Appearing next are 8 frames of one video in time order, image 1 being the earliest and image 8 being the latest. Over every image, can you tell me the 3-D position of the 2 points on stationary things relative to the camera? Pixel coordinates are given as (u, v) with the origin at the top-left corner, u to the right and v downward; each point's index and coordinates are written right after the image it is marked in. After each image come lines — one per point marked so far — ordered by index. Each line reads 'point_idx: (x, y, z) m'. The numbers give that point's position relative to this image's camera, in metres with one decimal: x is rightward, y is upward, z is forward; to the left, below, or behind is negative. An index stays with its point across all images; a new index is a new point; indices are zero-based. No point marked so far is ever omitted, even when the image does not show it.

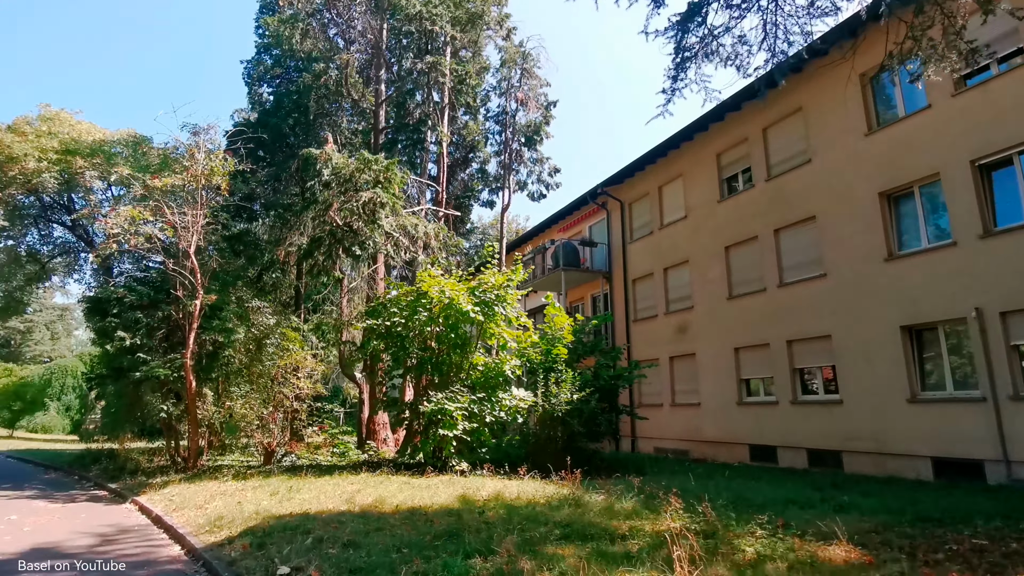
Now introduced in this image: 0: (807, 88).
0: (+8.9, +6.0, +17.2) m
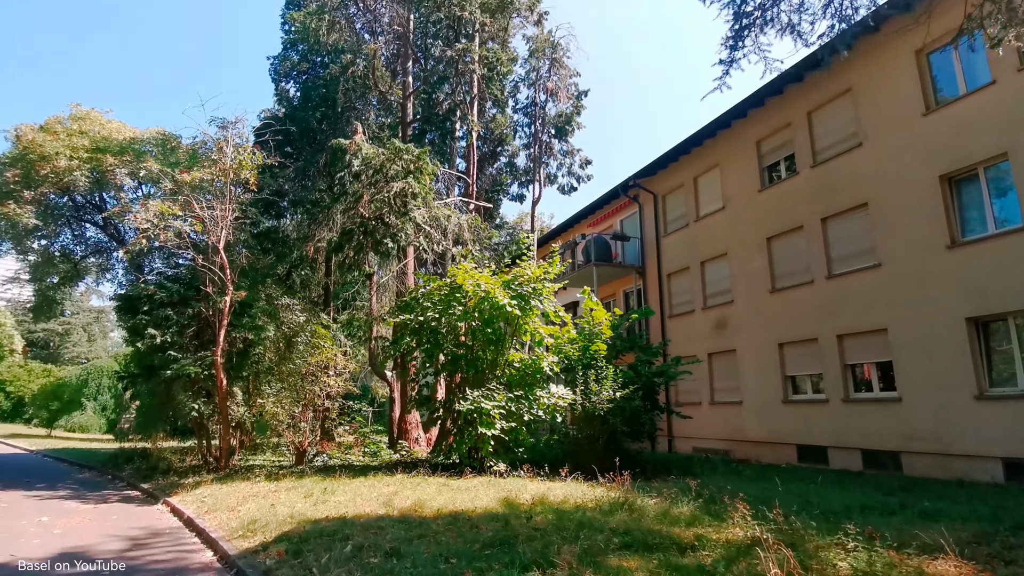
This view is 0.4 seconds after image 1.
0: (+9.8, +6.3, +16.3) m
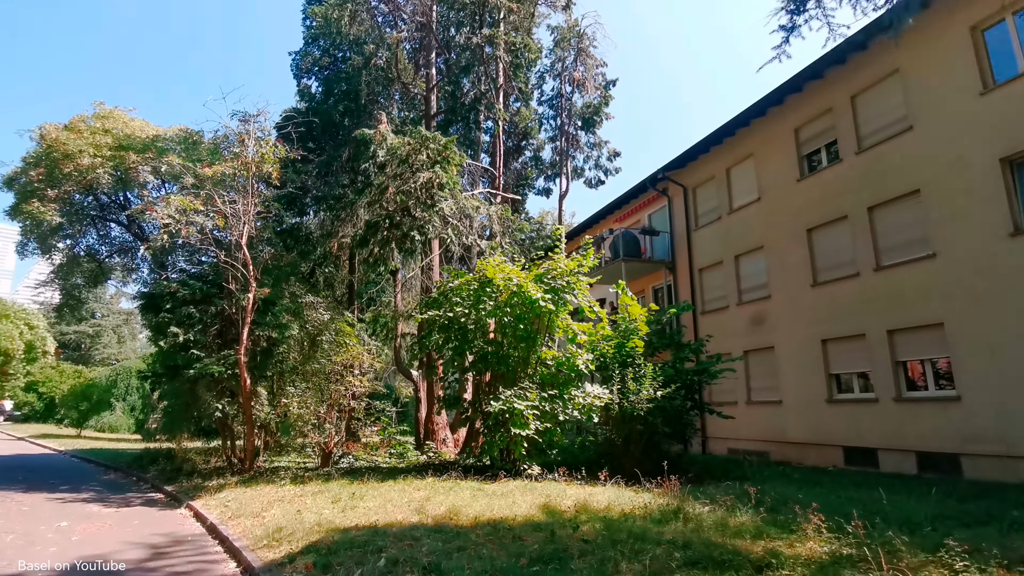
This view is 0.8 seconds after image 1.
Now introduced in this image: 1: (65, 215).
0: (+10.6, +6.5, +15.3) m
1: (-12.5, +2.0, +15.9) m
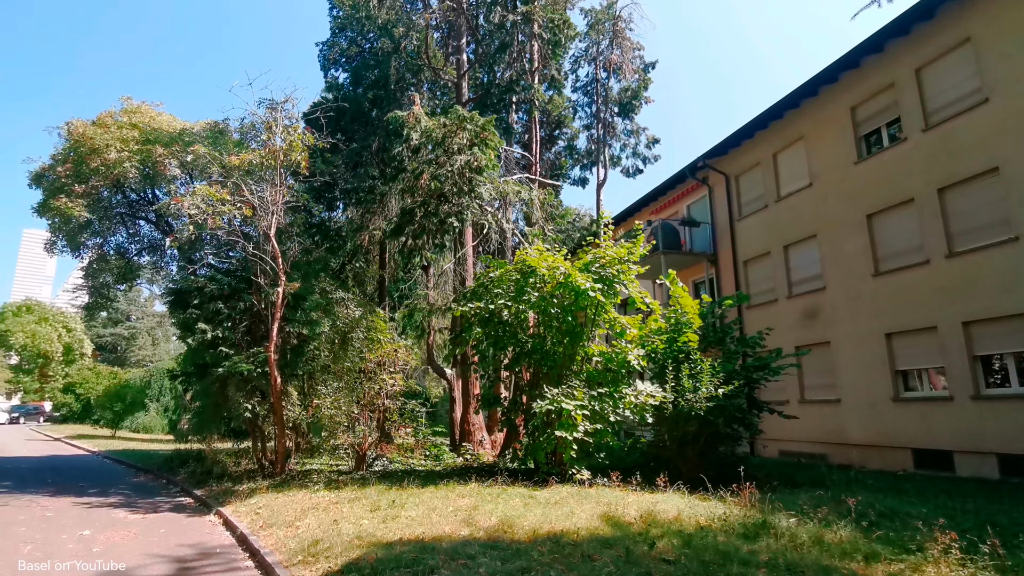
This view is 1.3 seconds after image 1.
0: (+11.5, +6.8, +14.0) m
1: (-11.5, +2.1, +15.6) m
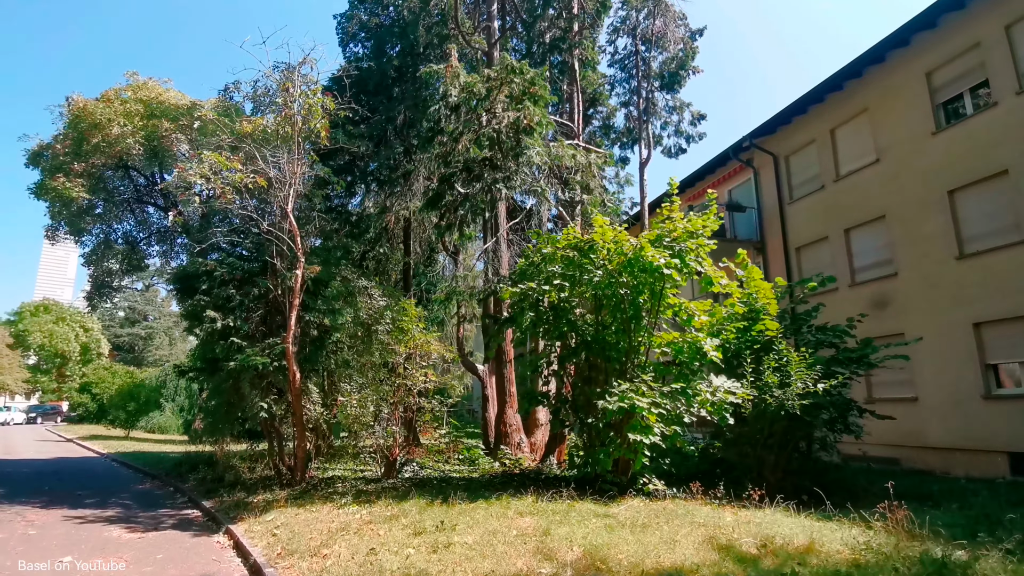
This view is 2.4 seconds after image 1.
0: (+12.4, +7.2, +12.3) m
1: (-10.5, +2.4, +14.3) m
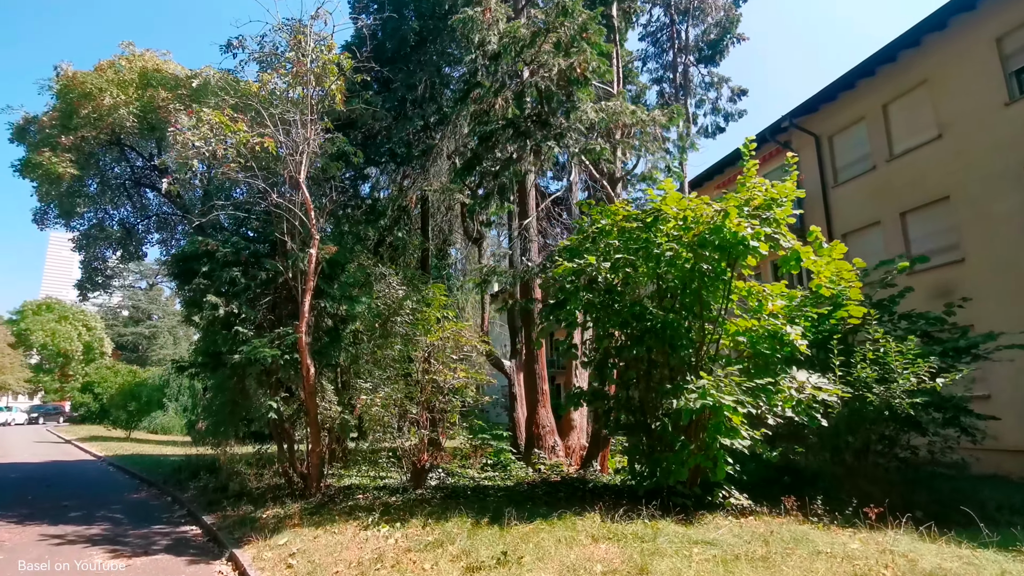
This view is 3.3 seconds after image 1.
0: (+13.1, +7.5, +10.8) m
1: (-9.8, +2.6, +13.0) m
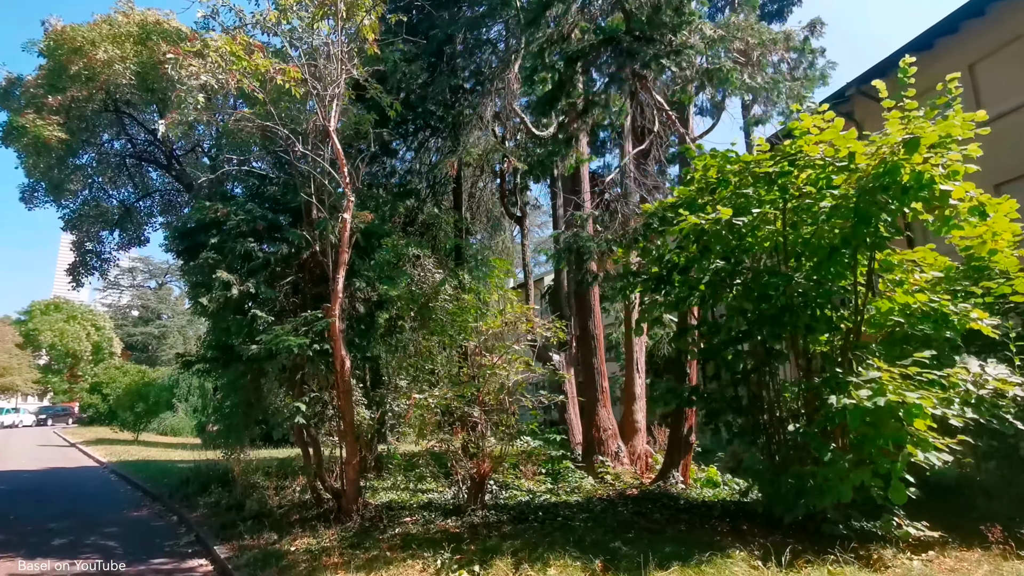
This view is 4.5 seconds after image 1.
0: (+14.1, +8.0, +8.9) m
1: (-8.7, +2.9, +11.4) m
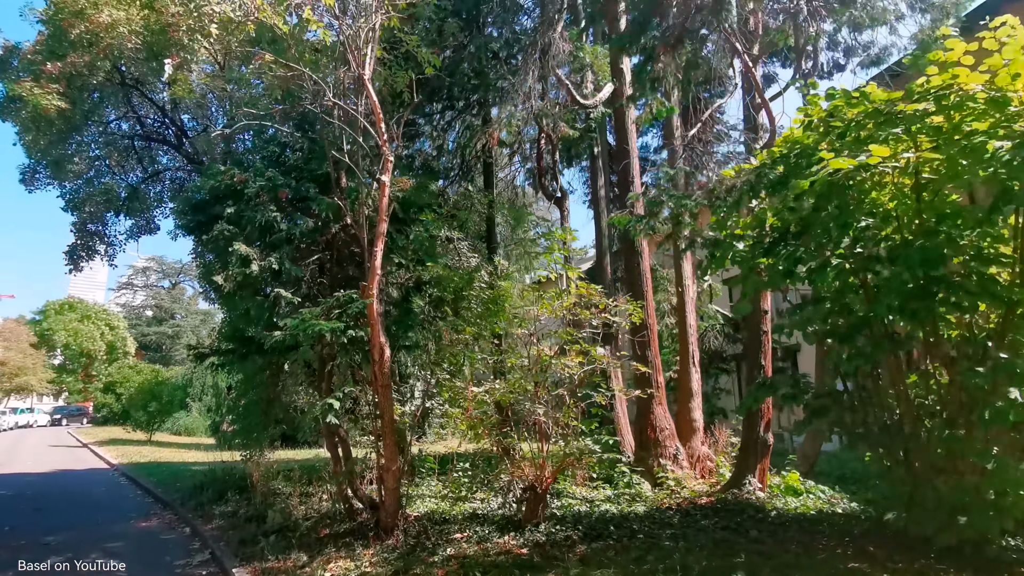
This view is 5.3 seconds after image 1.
0: (+14.8, +8.3, +7.5) m
1: (-7.9, +3.2, +10.5) m
